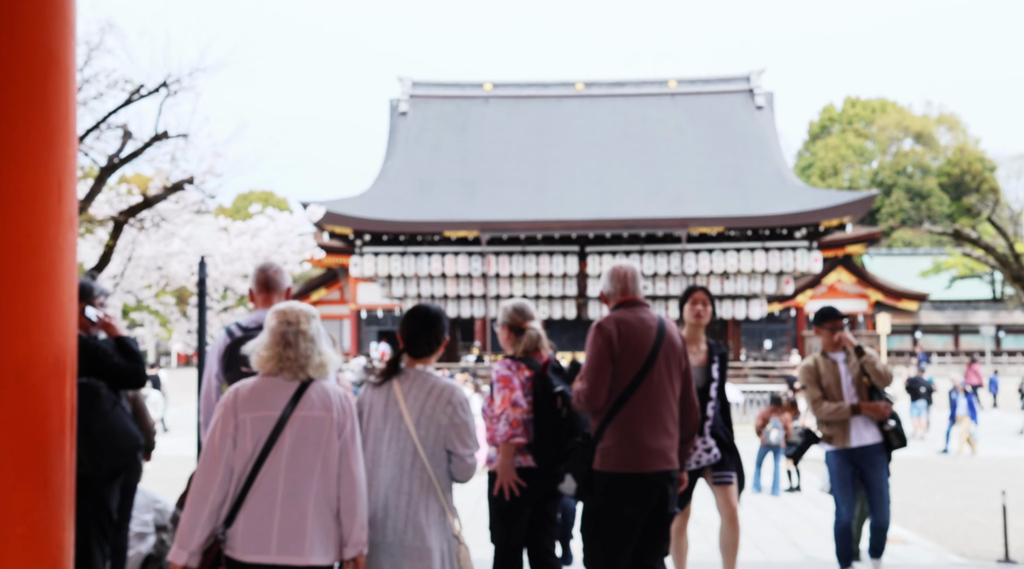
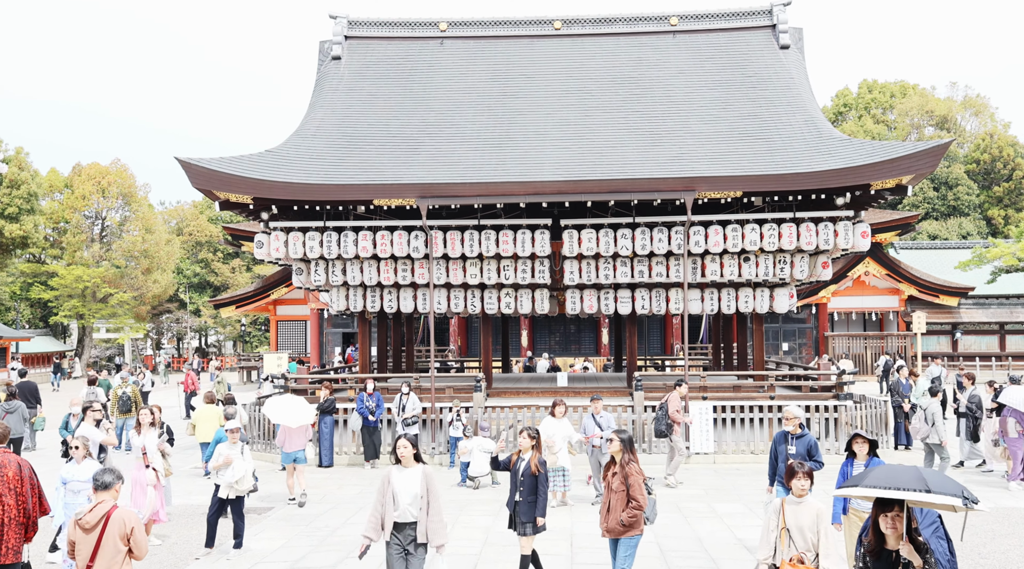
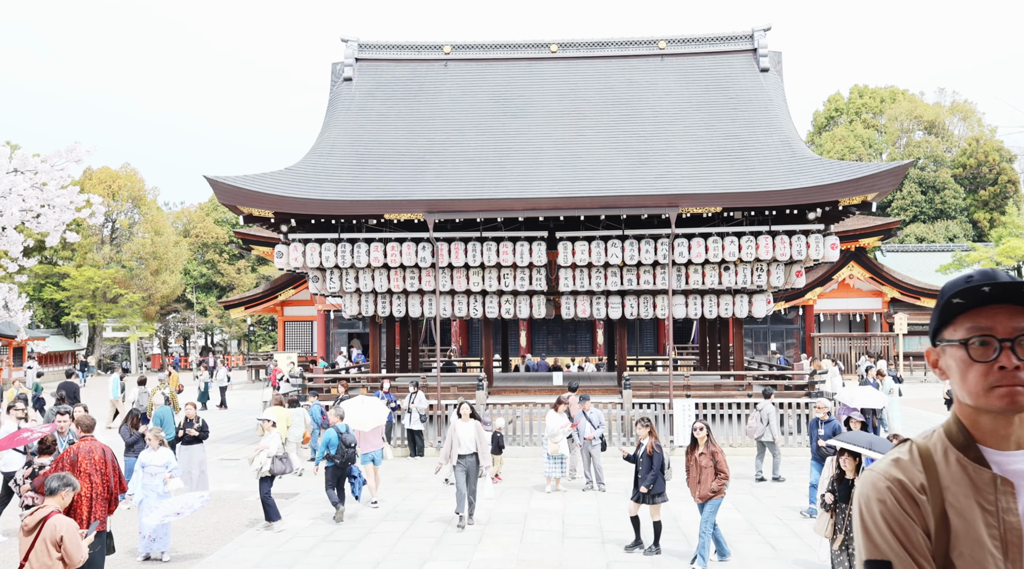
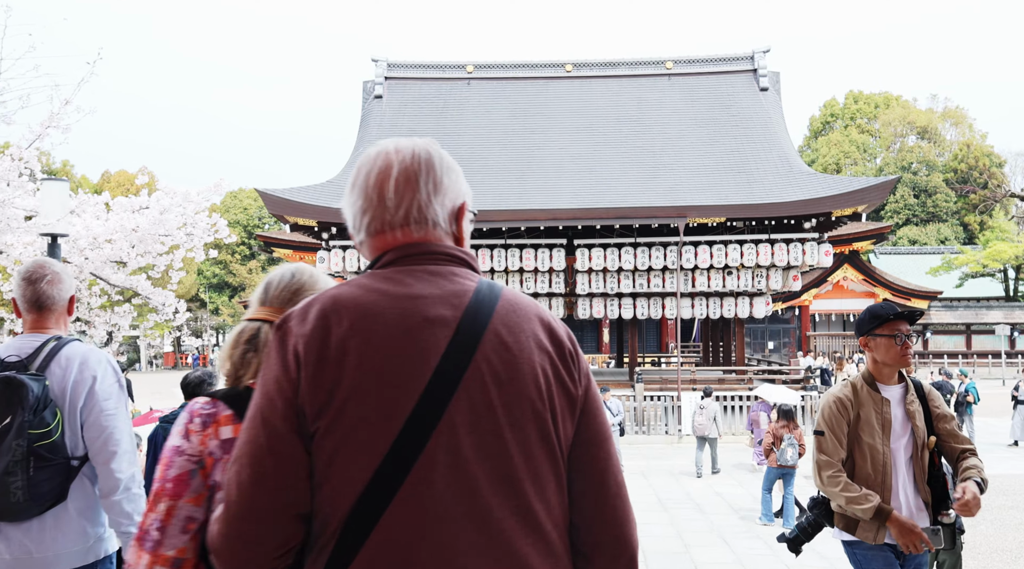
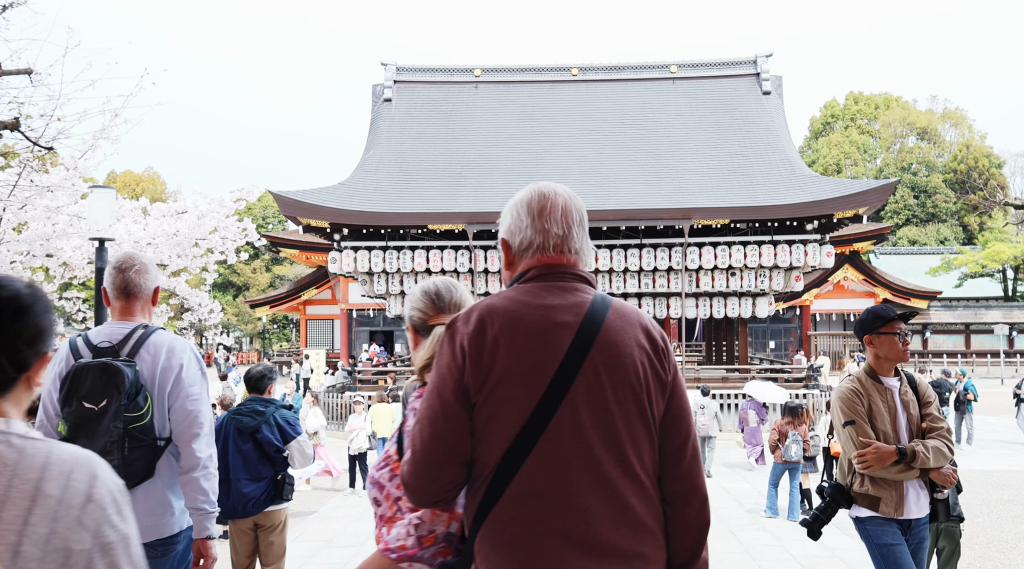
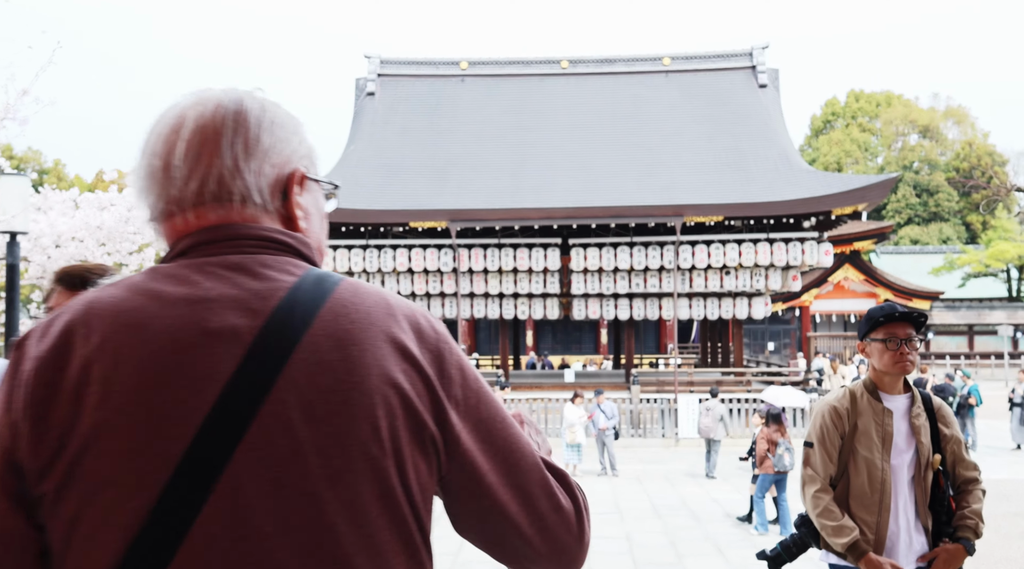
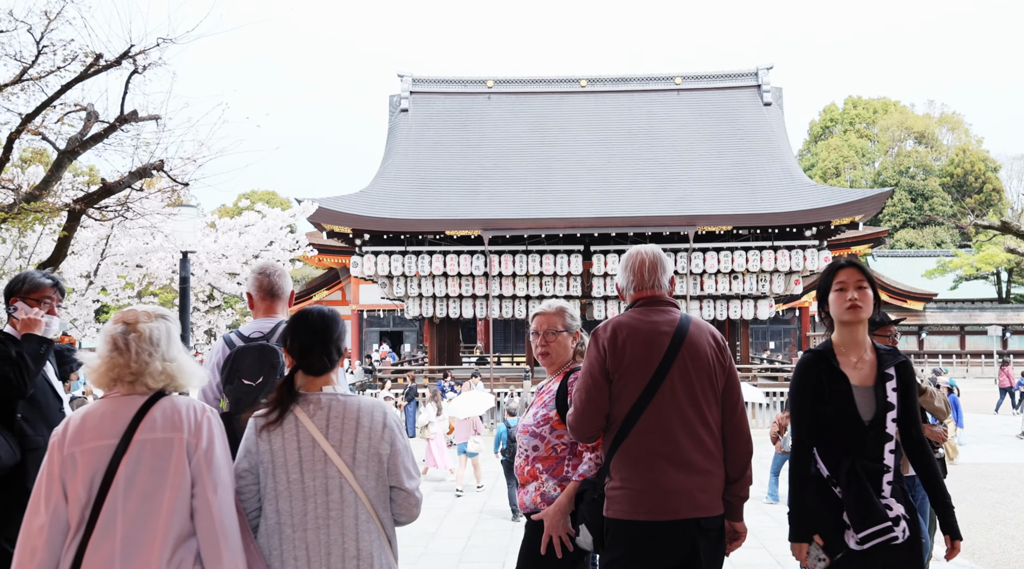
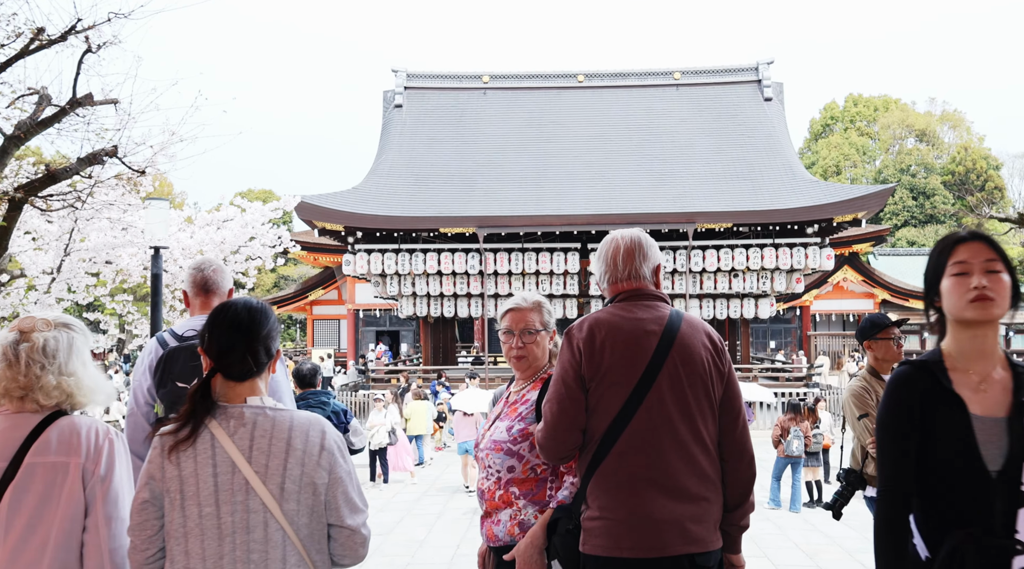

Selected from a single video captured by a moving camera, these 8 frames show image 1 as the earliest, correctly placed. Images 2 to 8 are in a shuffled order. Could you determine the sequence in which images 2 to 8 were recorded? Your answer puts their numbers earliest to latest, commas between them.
7, 8, 5, 4, 6, 3, 2
